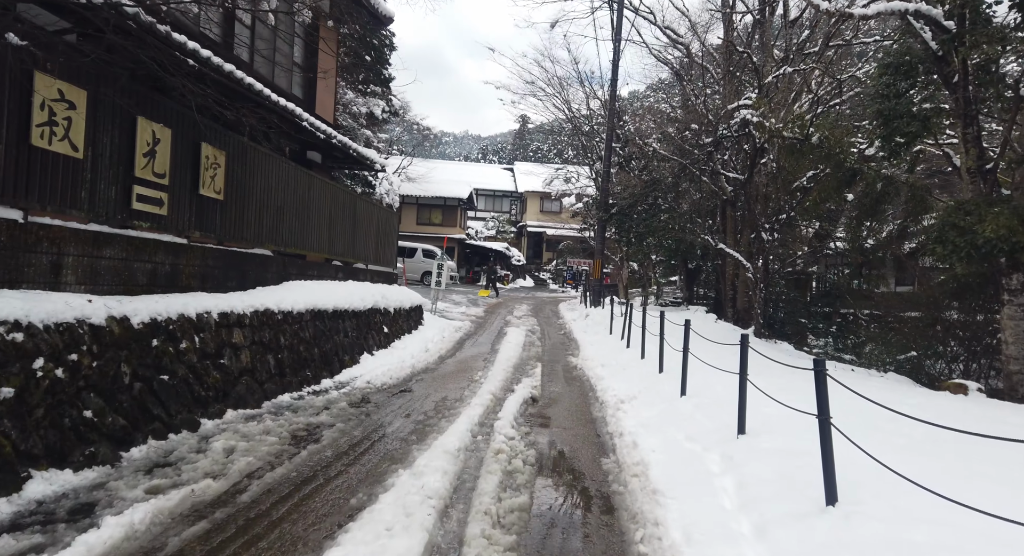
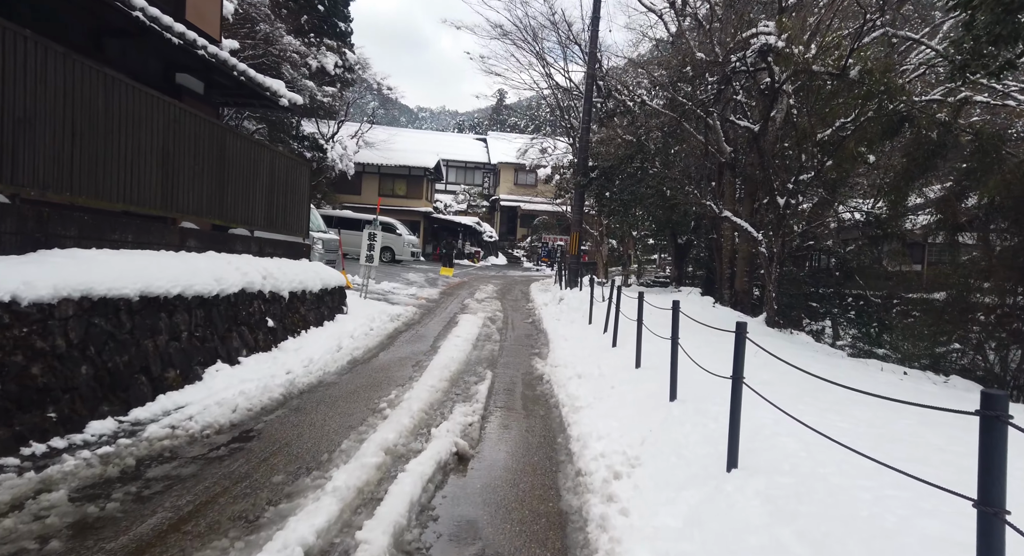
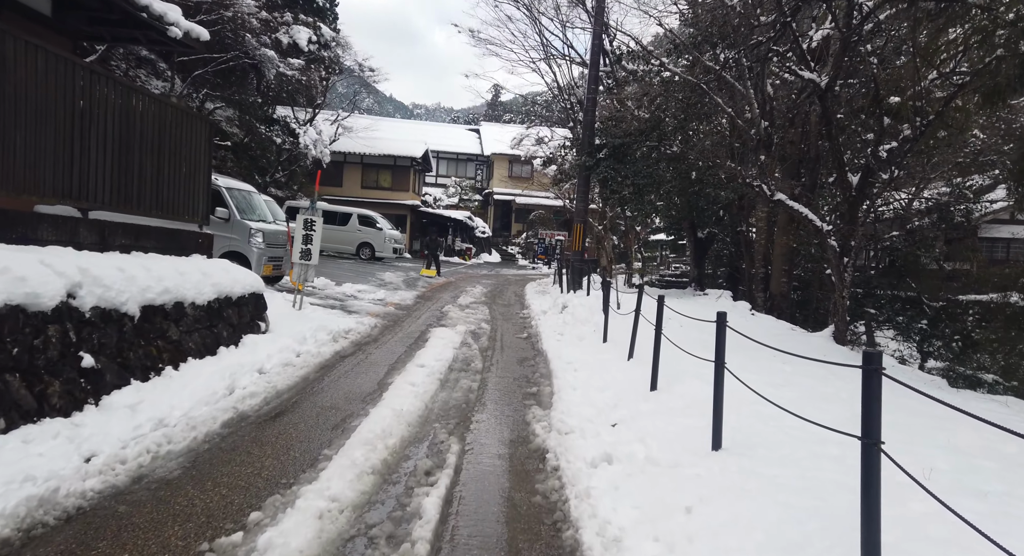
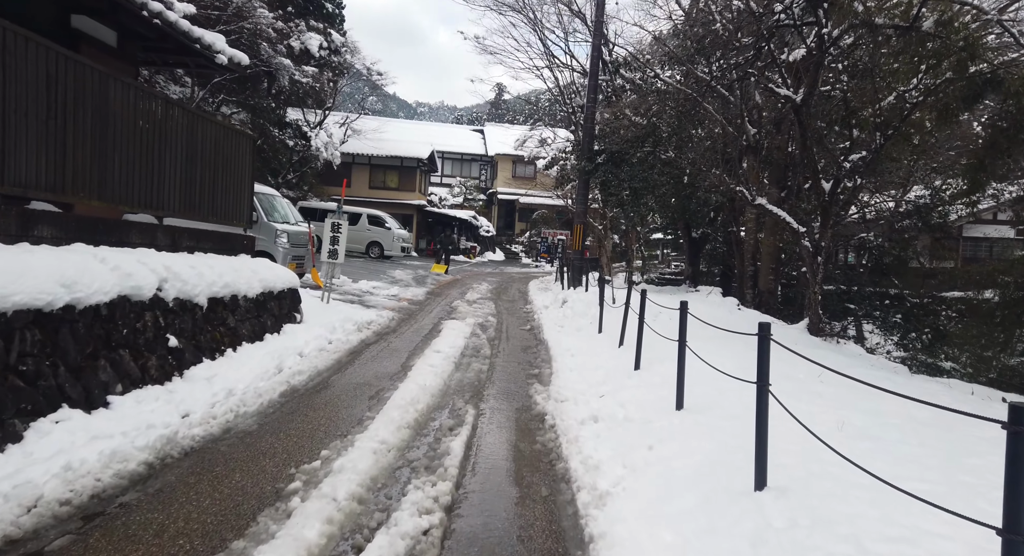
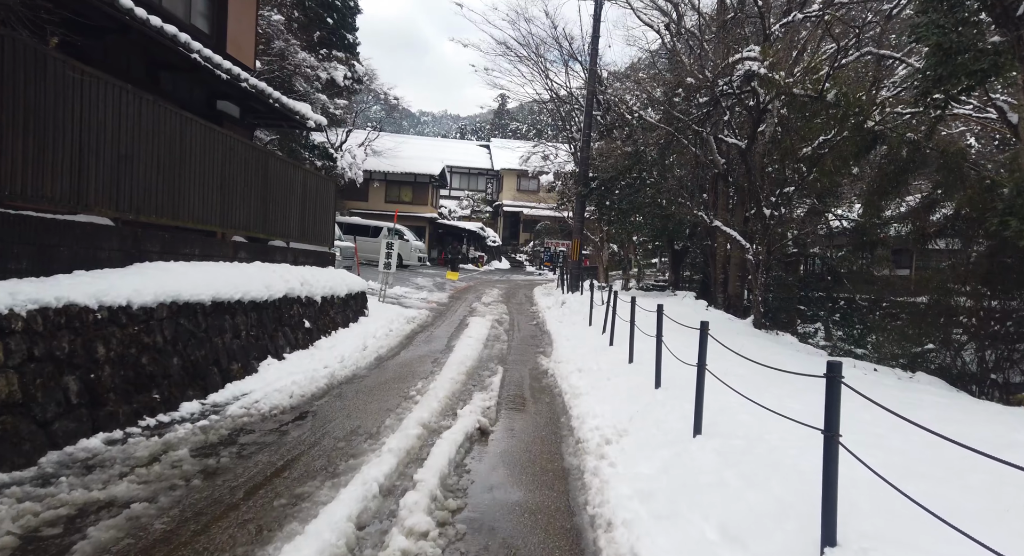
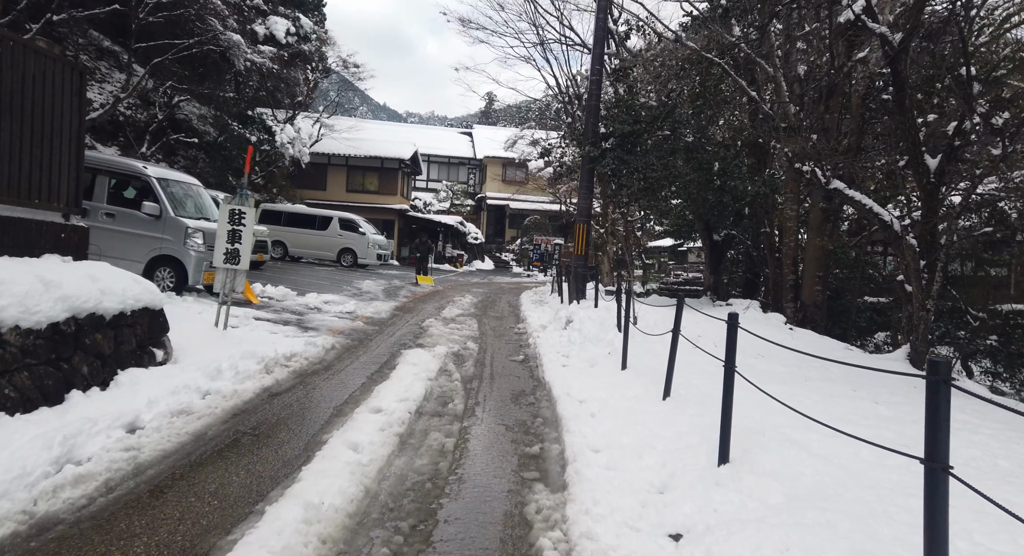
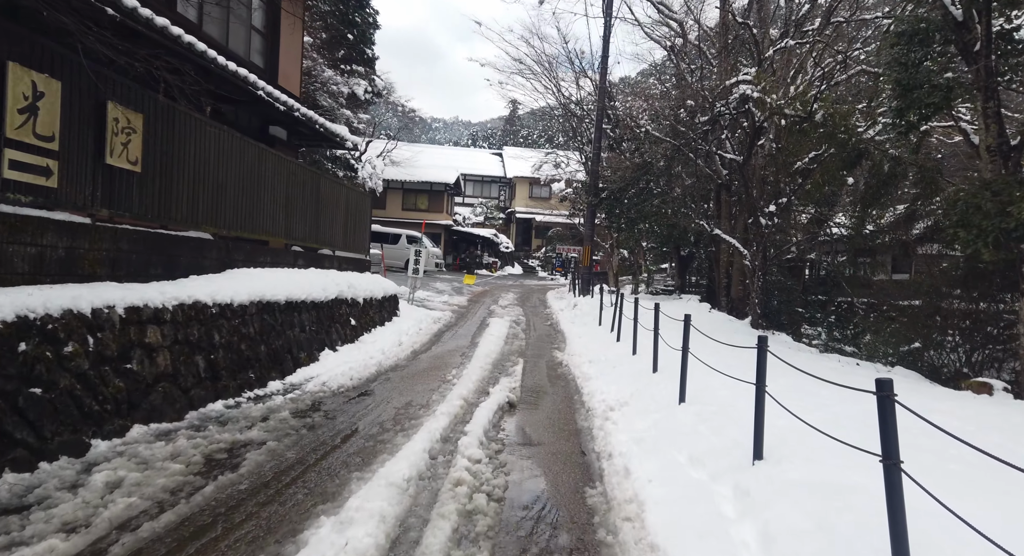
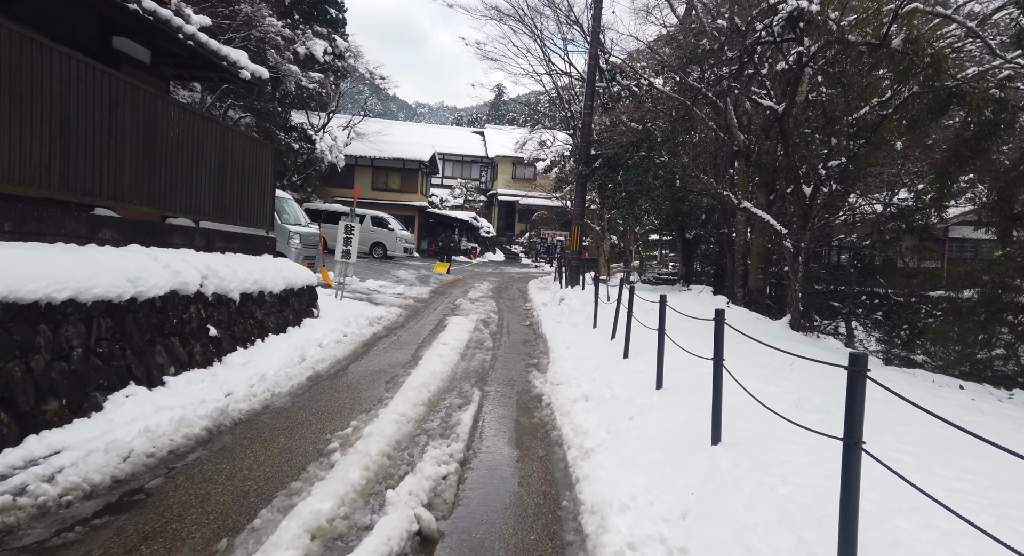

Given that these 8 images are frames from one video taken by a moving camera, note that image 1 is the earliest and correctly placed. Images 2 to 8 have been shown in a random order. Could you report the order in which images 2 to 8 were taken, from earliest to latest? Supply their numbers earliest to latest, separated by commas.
7, 5, 2, 8, 4, 3, 6
